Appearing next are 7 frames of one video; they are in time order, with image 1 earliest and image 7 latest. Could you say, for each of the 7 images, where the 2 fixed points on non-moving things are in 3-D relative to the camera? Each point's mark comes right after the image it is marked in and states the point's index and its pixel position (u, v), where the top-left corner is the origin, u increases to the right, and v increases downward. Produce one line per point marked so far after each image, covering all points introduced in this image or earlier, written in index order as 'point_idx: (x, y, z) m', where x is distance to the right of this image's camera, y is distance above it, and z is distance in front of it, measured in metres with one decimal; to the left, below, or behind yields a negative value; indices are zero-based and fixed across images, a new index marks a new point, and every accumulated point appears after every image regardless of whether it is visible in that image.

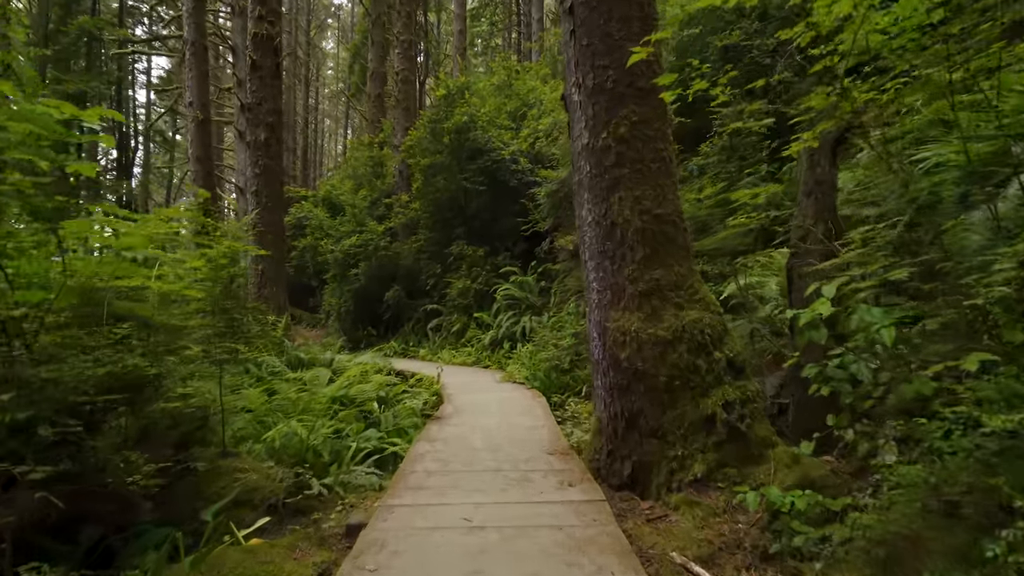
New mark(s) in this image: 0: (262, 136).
0: (-4.8, +2.9, +10.7) m
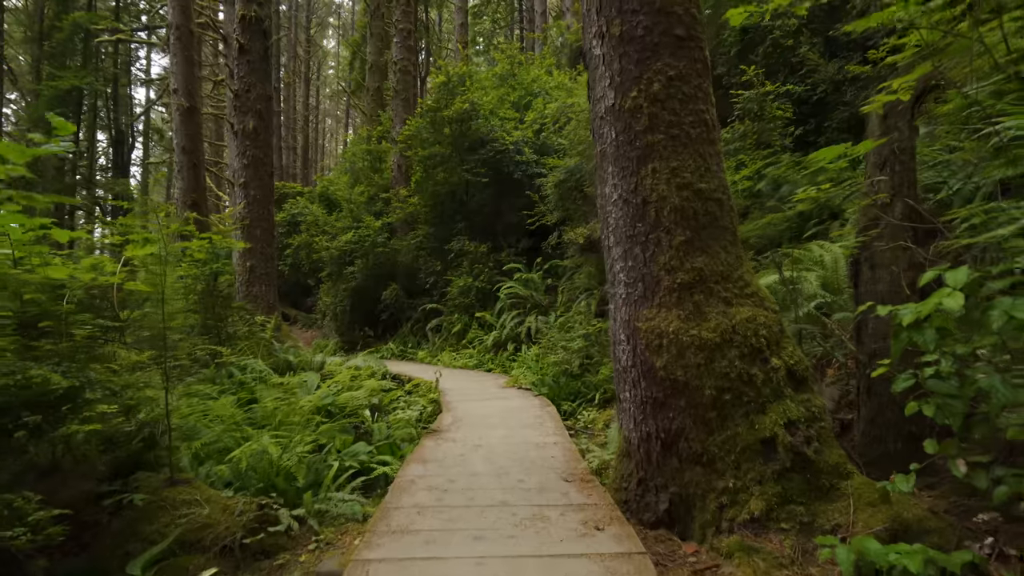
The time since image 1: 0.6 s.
0: (-4.7, +2.9, +10.0) m
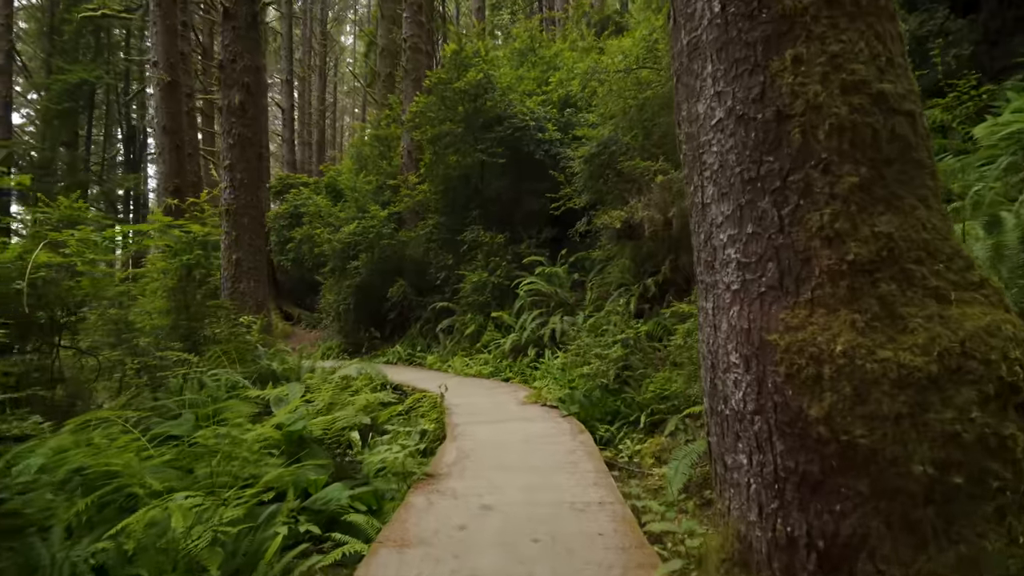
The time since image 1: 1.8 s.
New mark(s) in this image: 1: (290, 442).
0: (-4.4, +3.0, +8.9) m
1: (-1.8, -1.3, +4.6) m
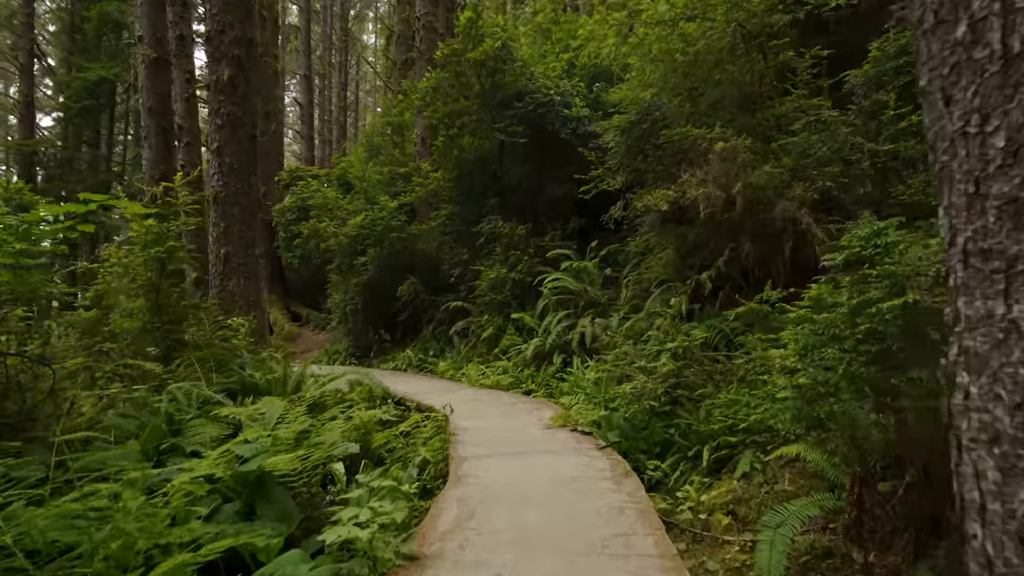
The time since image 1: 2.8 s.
0: (-4.1, +3.0, +7.9) m
1: (-1.7, -1.2, +3.5) m
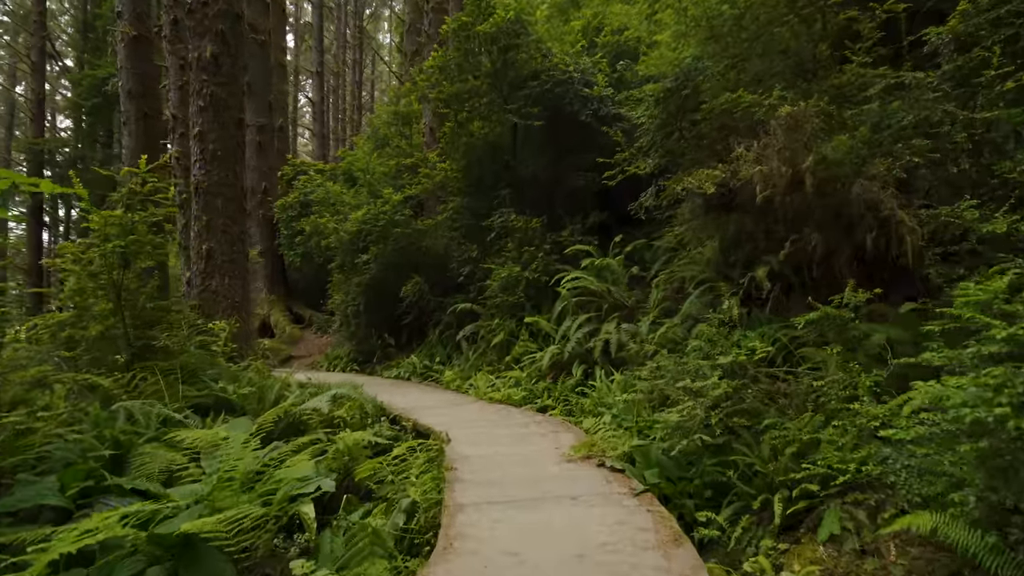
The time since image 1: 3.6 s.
0: (-3.9, +3.0, +7.1) m
1: (-1.6, -1.2, +2.7) m
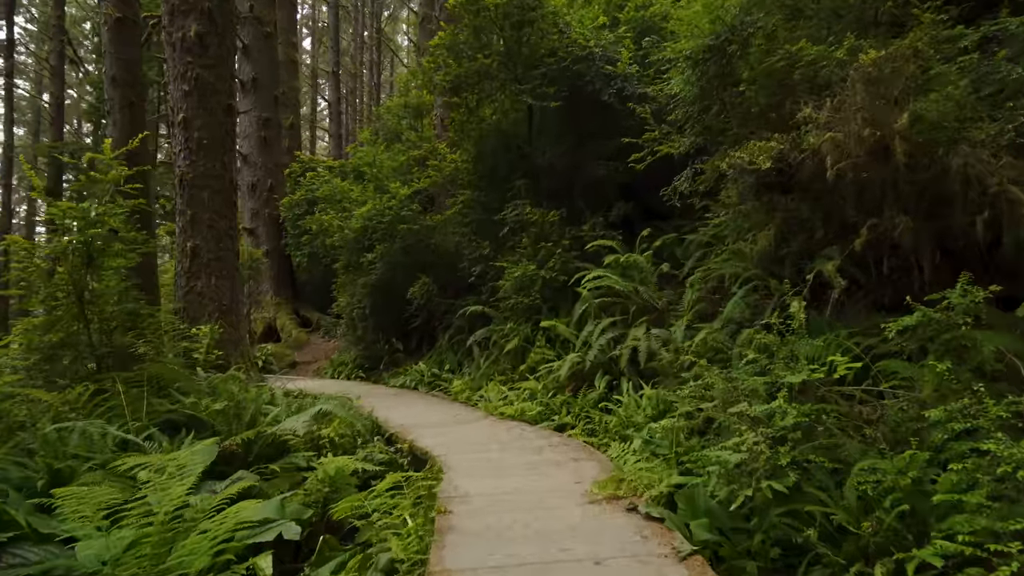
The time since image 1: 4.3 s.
0: (-3.7, +3.0, +6.5) m
1: (-1.6, -1.2, +2.0) m
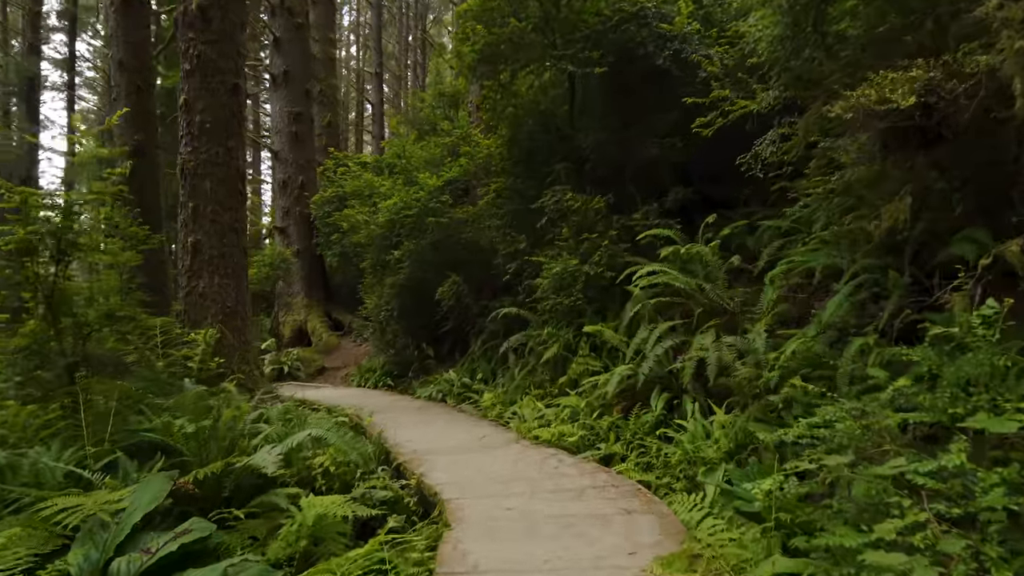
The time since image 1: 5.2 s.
0: (-3.3, +3.0, +5.9) m
1: (-1.6, -1.2, +1.2) m
